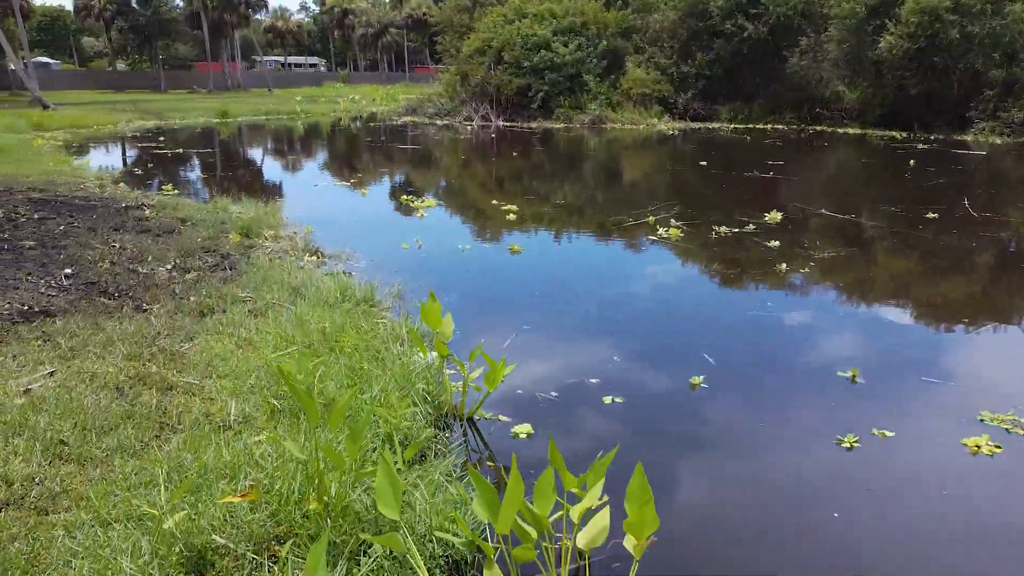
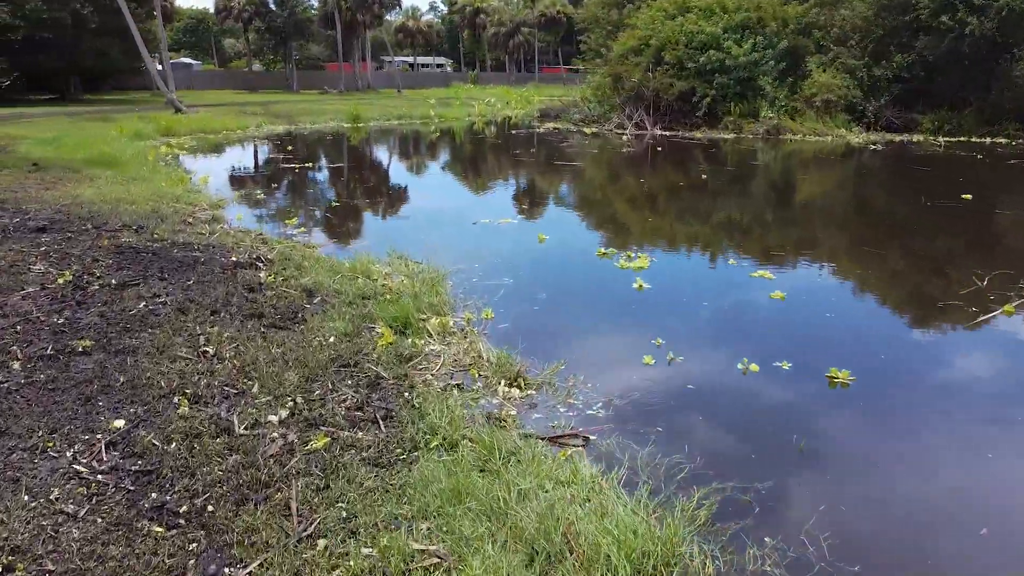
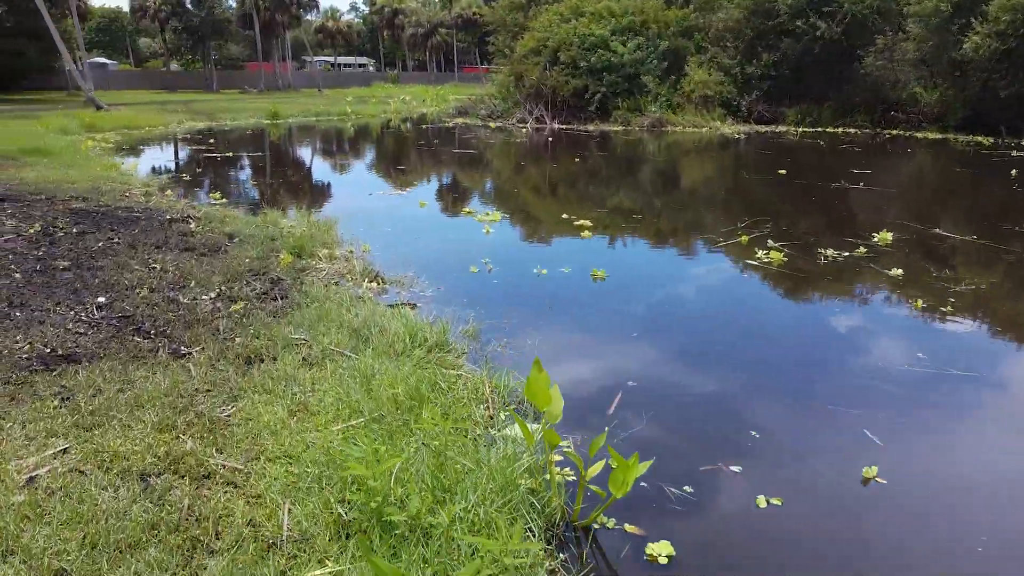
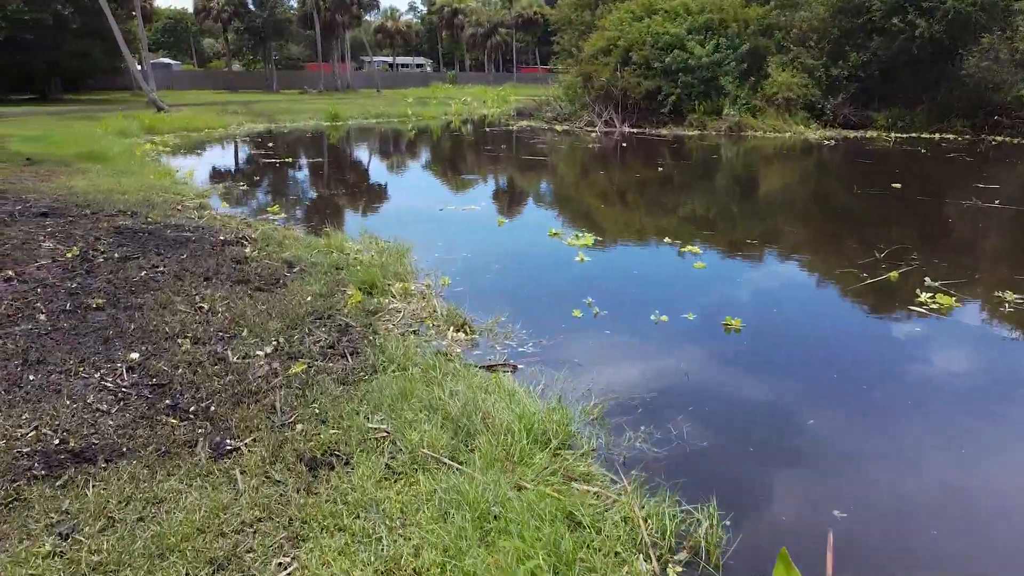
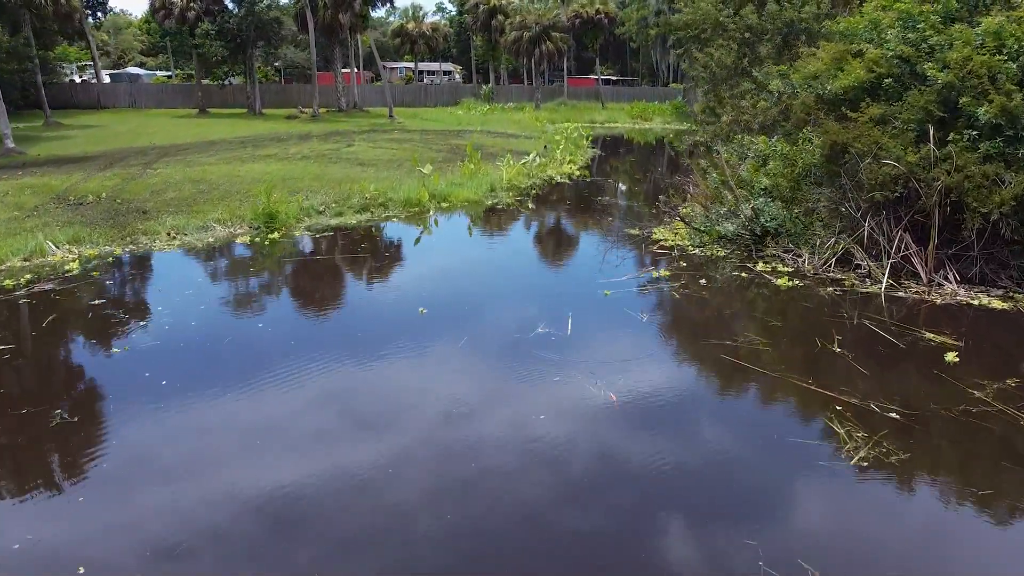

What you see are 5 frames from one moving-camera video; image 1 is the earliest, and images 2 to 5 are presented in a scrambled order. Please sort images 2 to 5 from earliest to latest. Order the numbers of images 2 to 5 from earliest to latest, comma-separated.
3, 4, 2, 5
